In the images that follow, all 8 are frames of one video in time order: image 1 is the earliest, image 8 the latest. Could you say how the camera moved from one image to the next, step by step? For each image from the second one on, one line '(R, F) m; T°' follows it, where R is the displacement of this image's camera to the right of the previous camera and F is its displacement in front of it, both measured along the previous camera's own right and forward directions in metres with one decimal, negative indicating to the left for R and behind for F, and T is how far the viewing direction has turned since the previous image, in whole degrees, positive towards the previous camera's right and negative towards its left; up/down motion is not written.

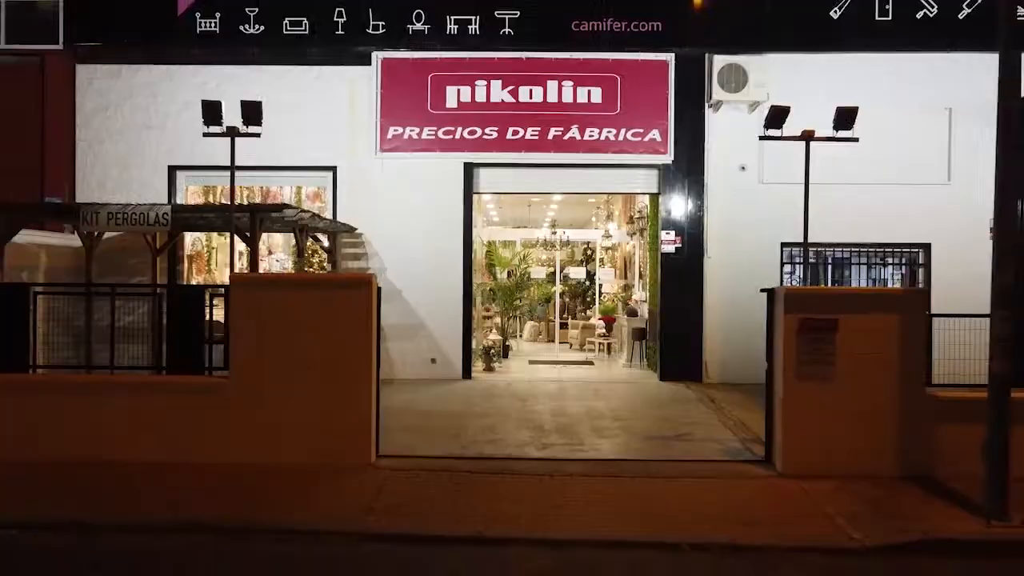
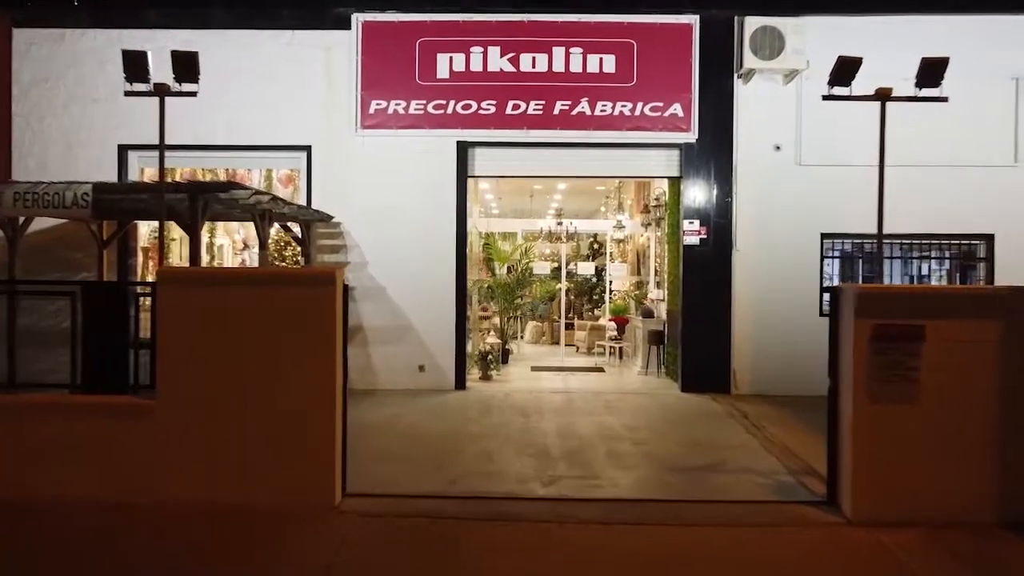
(0.0, +1.3) m; 0°
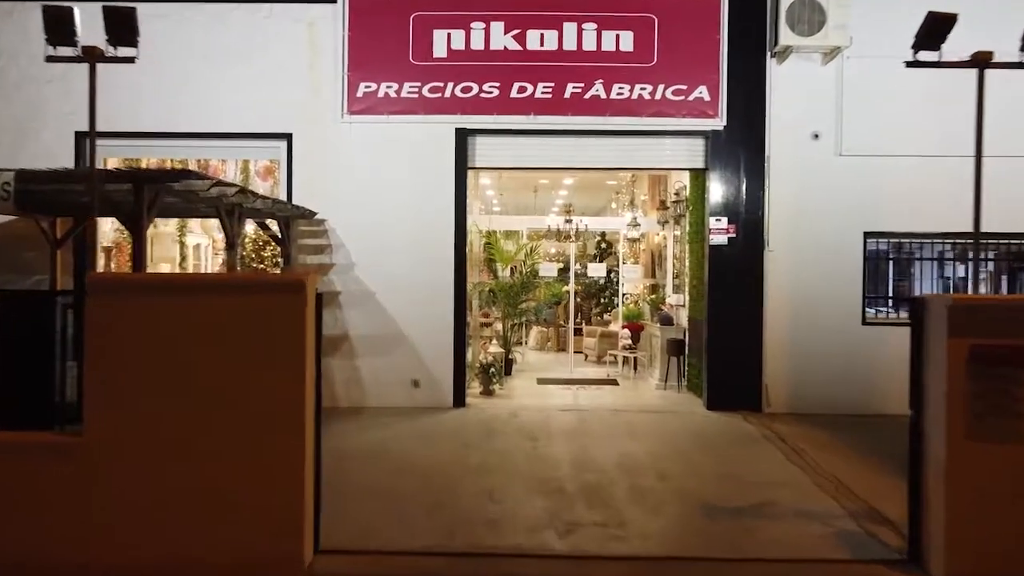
(-0.1, +1.0) m; 0°
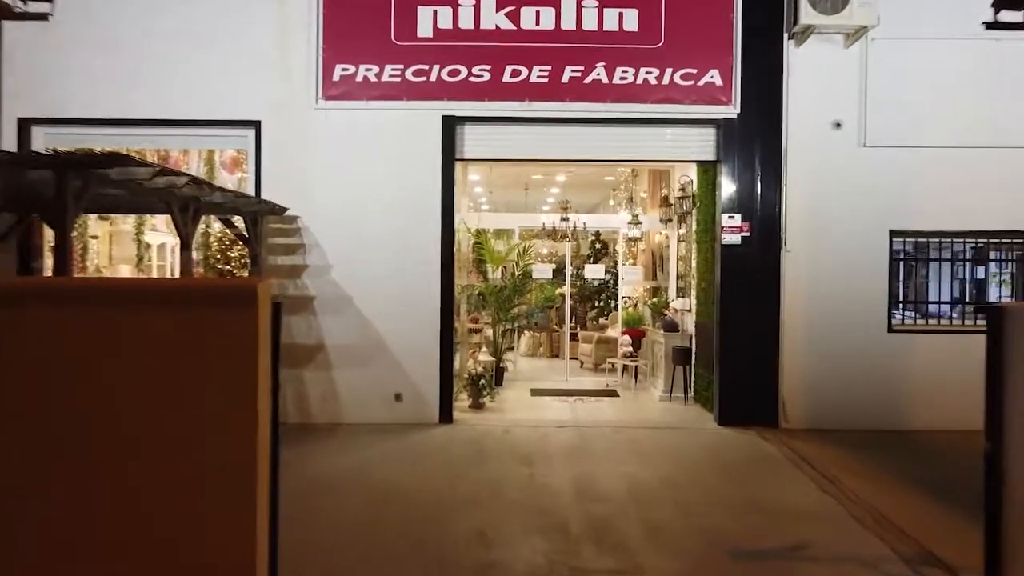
(0.0, +0.7) m; +1°
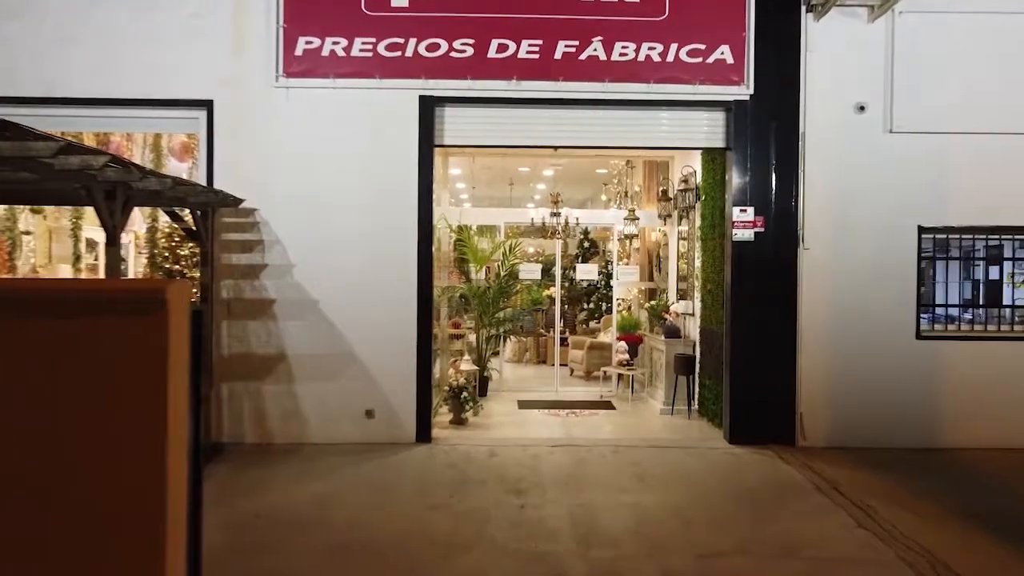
(0.0, +0.8) m; +1°
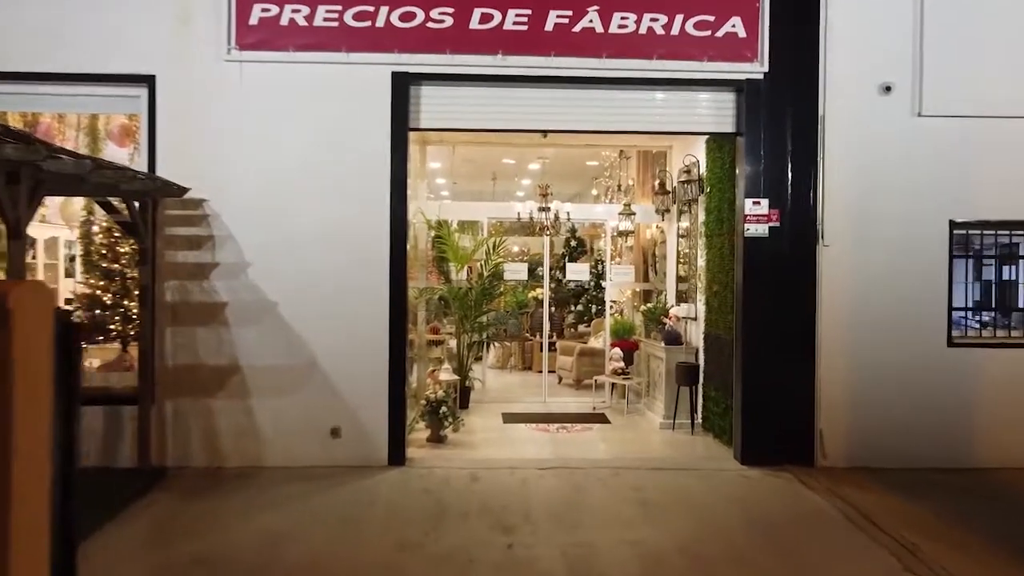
(0.0, +0.7) m; +1°
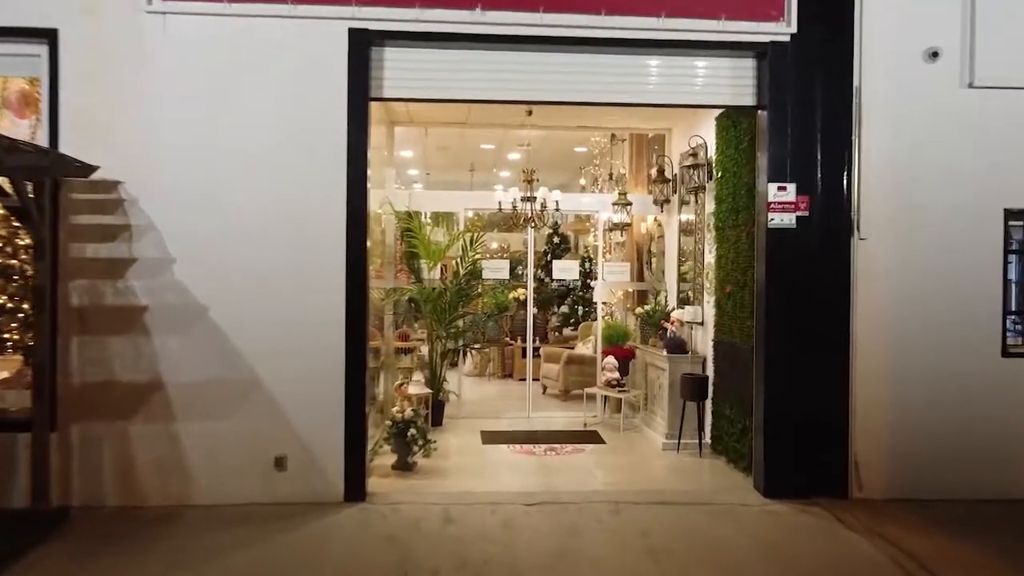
(0.0, +0.9) m; +2°
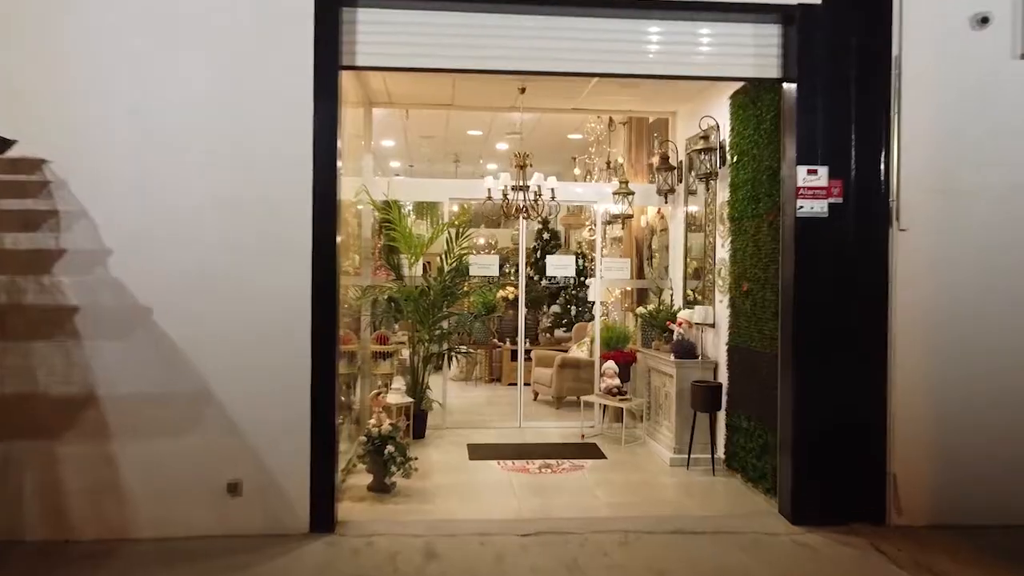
(0.0, +0.6) m; +1°
